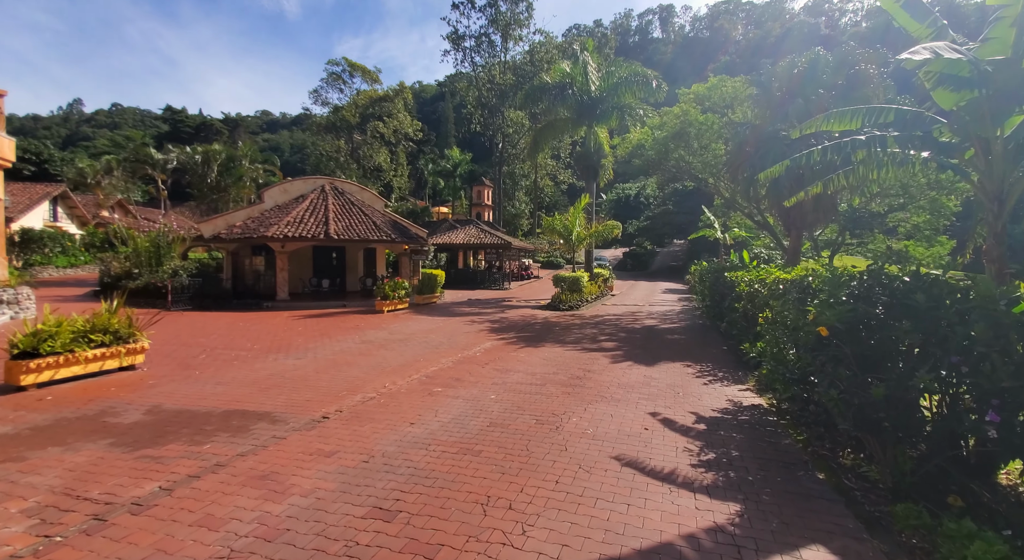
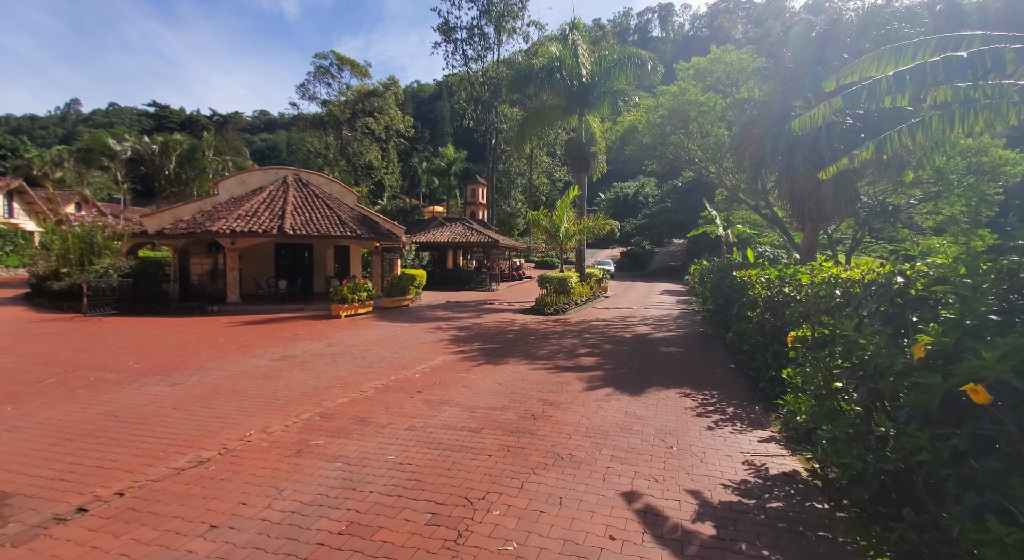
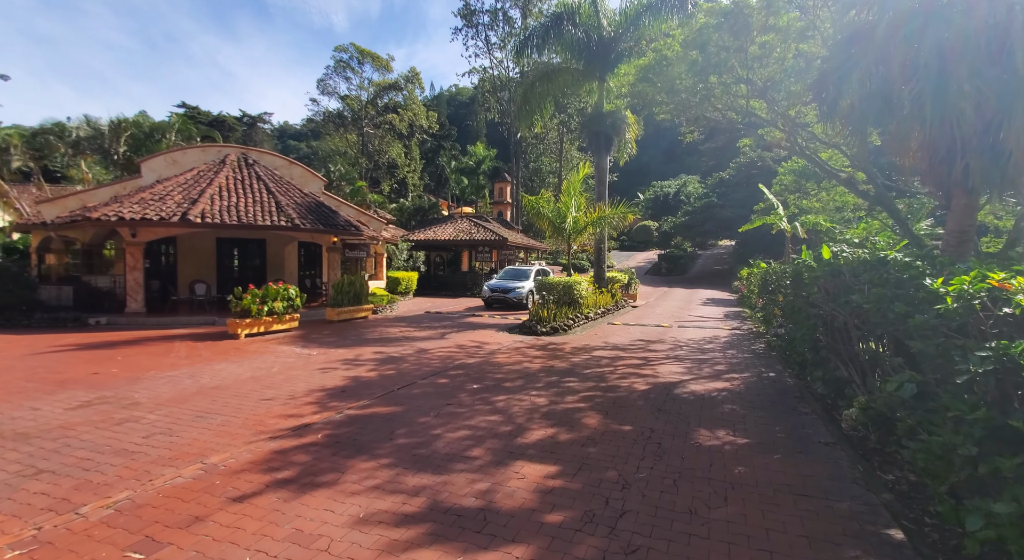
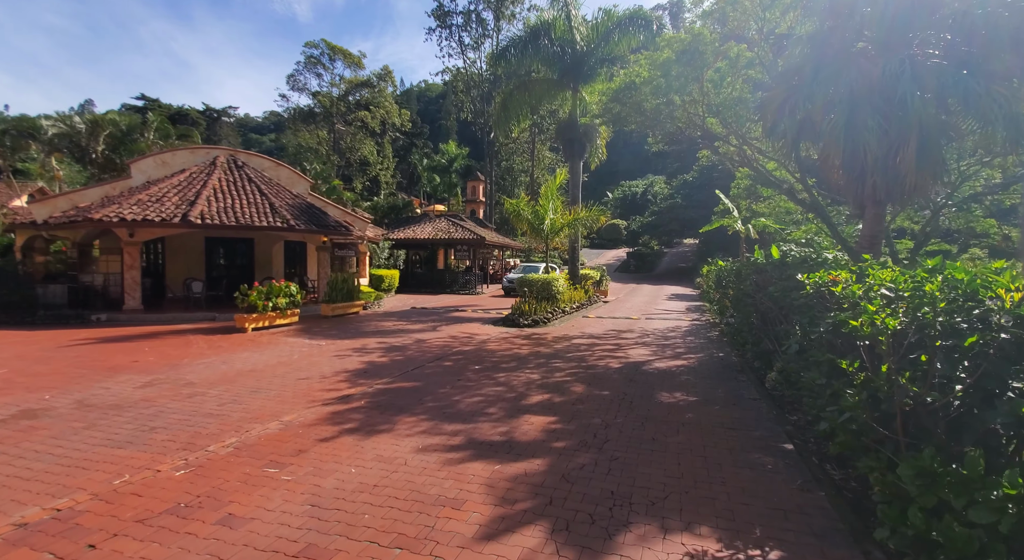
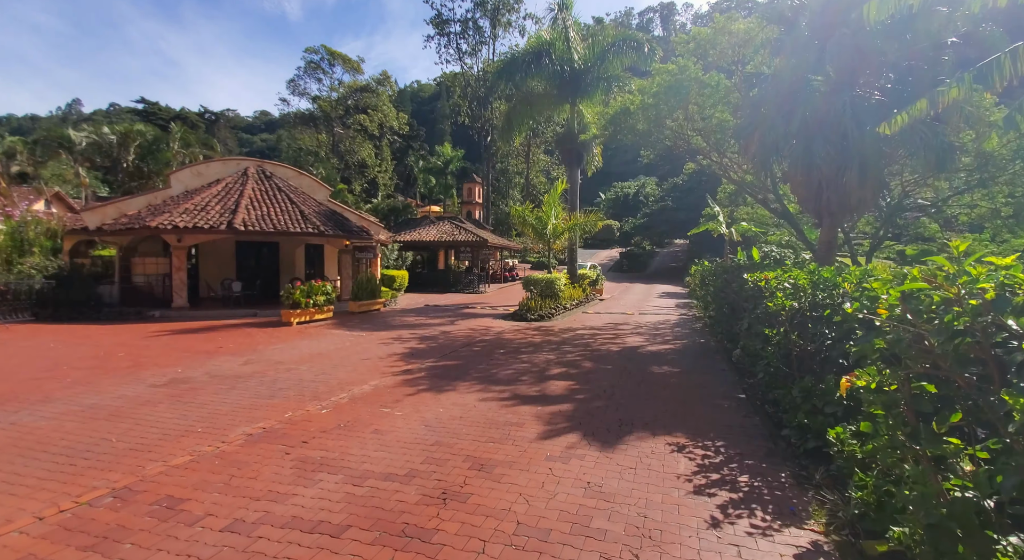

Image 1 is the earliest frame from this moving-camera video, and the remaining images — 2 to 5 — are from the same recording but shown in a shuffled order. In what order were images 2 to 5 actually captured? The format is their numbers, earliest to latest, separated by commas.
2, 5, 4, 3
